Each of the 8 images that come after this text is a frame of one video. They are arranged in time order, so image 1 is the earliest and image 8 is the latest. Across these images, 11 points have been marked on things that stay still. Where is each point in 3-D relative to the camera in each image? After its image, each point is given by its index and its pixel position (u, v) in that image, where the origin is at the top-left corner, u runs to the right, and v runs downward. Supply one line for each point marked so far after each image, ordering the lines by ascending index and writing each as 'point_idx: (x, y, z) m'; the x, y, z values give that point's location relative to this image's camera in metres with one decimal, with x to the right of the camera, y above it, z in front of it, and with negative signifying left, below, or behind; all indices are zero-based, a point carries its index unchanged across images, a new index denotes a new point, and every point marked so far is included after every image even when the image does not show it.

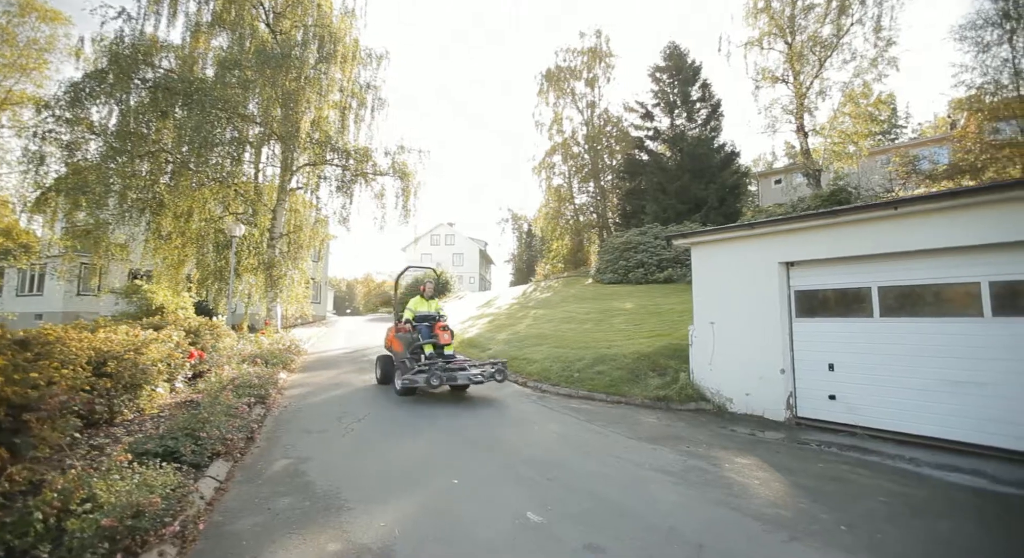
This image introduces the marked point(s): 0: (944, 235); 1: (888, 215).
0: (+6.4, +0.7, +7.8) m
1: (+6.0, +1.1, +8.1) m
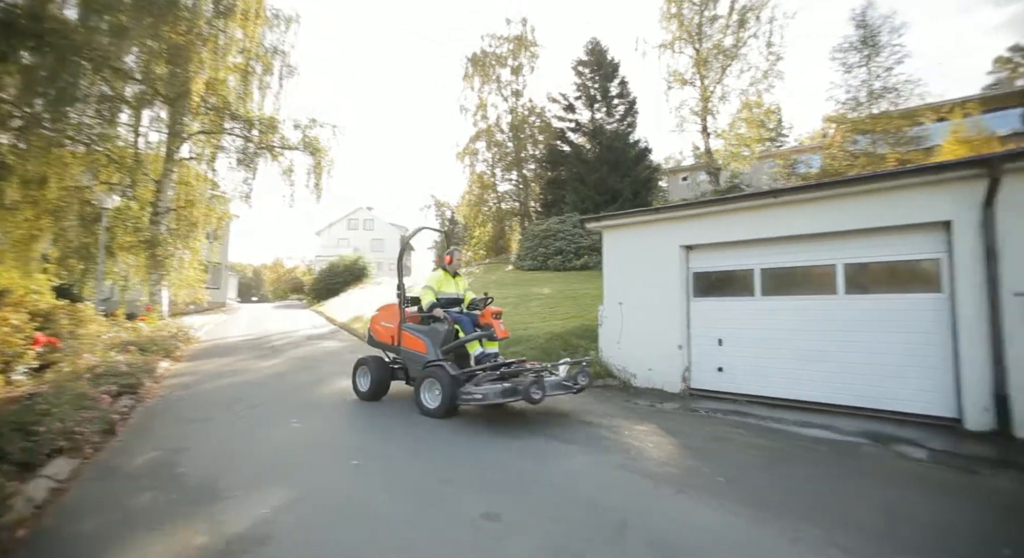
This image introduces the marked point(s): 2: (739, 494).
0: (+4.9, +1.0, +8.6) m
1: (+4.5, +1.4, +8.8) m
2: (+1.7, -1.5, +3.7) m
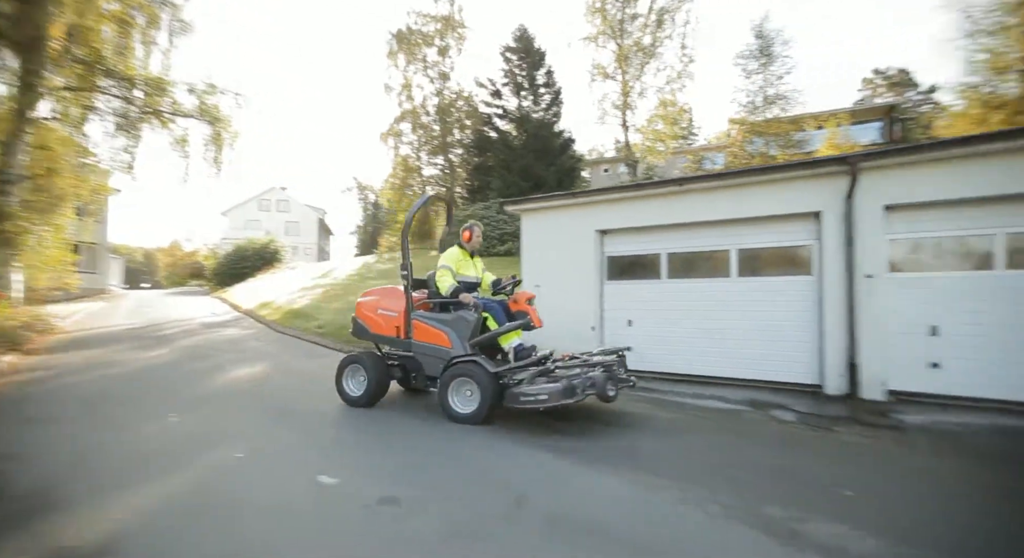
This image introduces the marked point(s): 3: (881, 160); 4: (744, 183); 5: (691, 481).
0: (+3.4, +1.3, +9.0) m
1: (+2.9, +1.7, +9.2) m
2: (+0.9, -1.4, +3.8) m
3: (+5.3, +1.8, +7.5) m
4: (+3.9, +1.7, +8.6) m
5: (+1.2, -1.4, +3.5) m
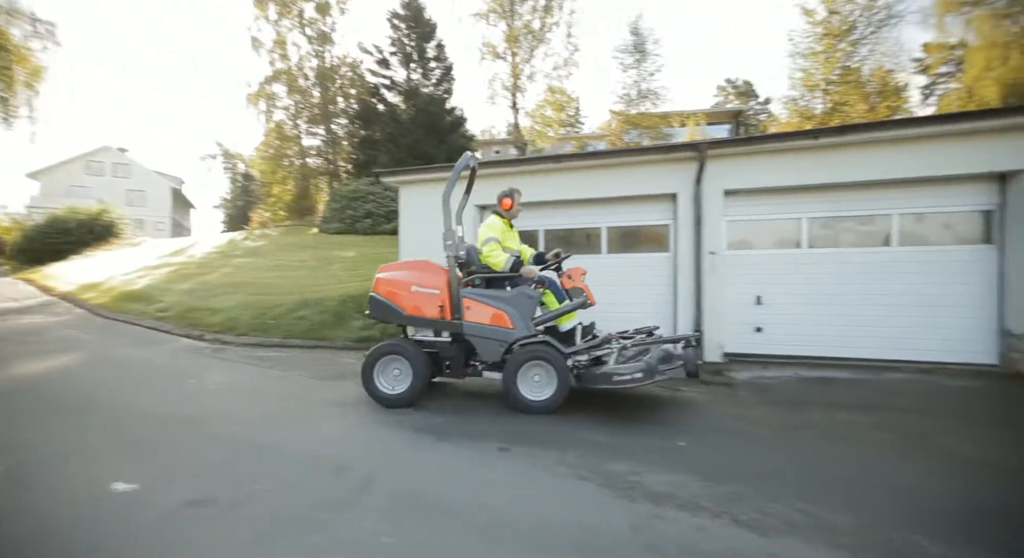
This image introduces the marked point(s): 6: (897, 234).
0: (+1.3, +1.7, +8.8) m
1: (+0.8, +2.1, +8.9) m
2: (+0.1, -1.2, +3.3) m
3: (+3.5, +2.2, +7.8) m
4: (+1.9, +2.1, +8.5) m
5: (+0.4, -1.2, +3.1) m
6: (+6.1, +0.7, +7.4) m
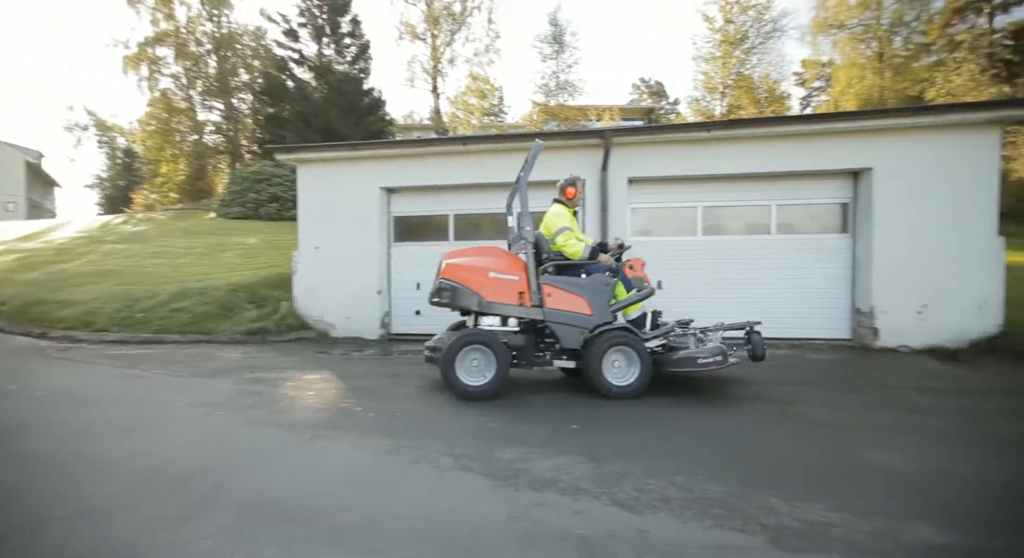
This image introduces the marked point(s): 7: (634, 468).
0: (-0.4, +1.9, +8.7) m
1: (-0.9, +2.4, +8.7) m
2: (-0.7, -1.1, +3.2) m
3: (+1.9, +2.4, +8.1) m
4: (+0.2, +2.3, +8.5) m
5: (-0.4, -1.1, +3.0) m
6: (+4.6, +0.9, +8.1) m
7: (+0.8, -1.2, +3.0) m
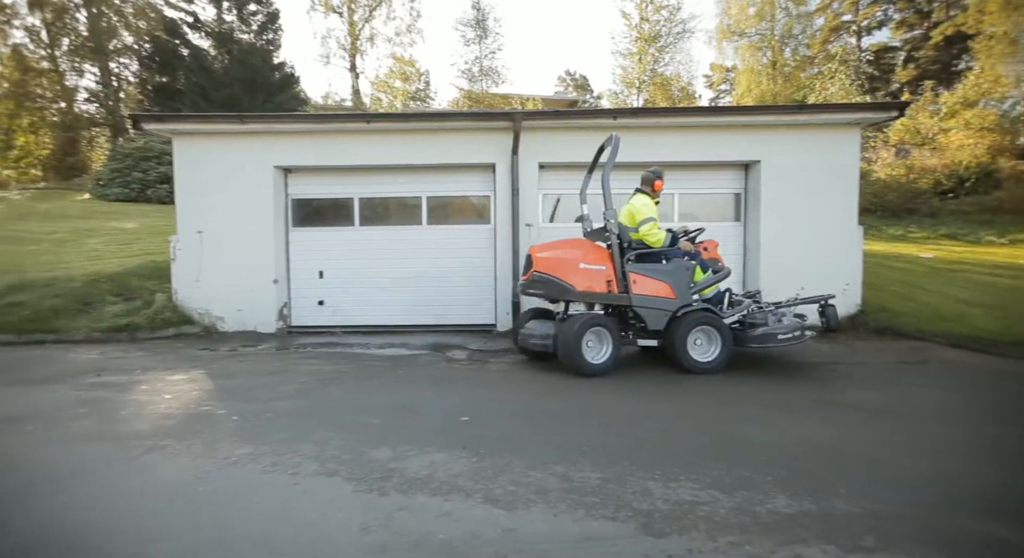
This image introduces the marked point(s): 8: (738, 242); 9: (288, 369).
0: (-2.1, +2.2, +8.3) m
1: (-2.5, +2.6, +8.2) m
2: (-1.4, -1.0, +2.8) m
3: (+0.3, +2.6, +8.0) m
4: (-1.4, +2.5, +8.2) m
5: (-1.1, -1.0, +2.7) m
6: (+2.9, +1.2, +8.5) m
7: (0.0, -1.1, +2.9) m
8: (+4.0, +0.7, +8.6) m
9: (-2.7, -1.1, +5.8) m
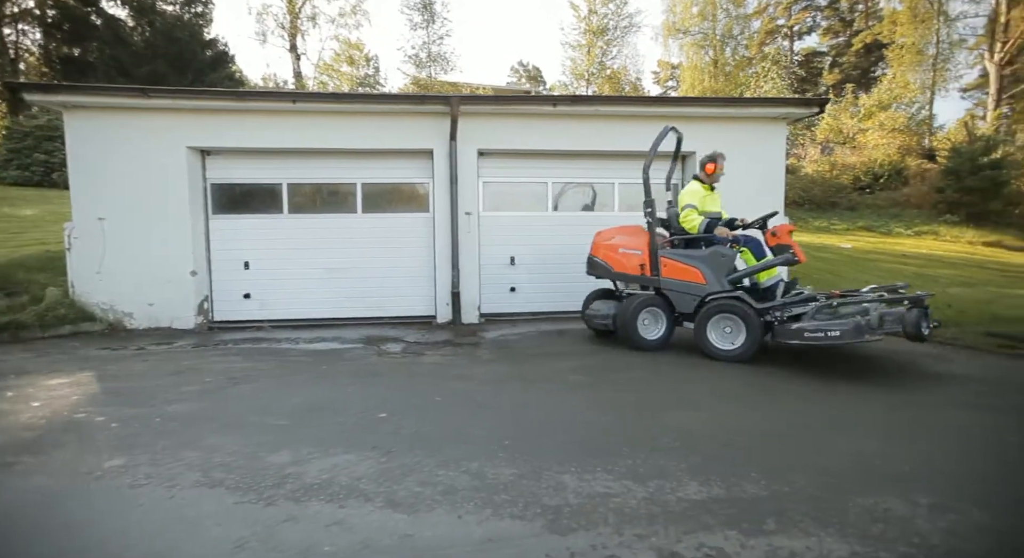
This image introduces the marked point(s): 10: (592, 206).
0: (-3.1, +2.3, +7.8) m
1: (-3.6, +2.7, +7.6) m
2: (-1.9, -1.0, +2.5) m
3: (-0.8, +2.8, +7.8) m
4: (-2.5, +2.7, +7.8) m
5: (-1.6, -1.0, +2.5) m
6: (+1.8, +1.4, +8.6) m
7: (-0.5, -1.0, +2.7) m
8: (+2.8, +0.9, +8.8) m
9: (-3.5, -1.0, +5.3) m
10: (+1.3, +1.3, +8.5) m
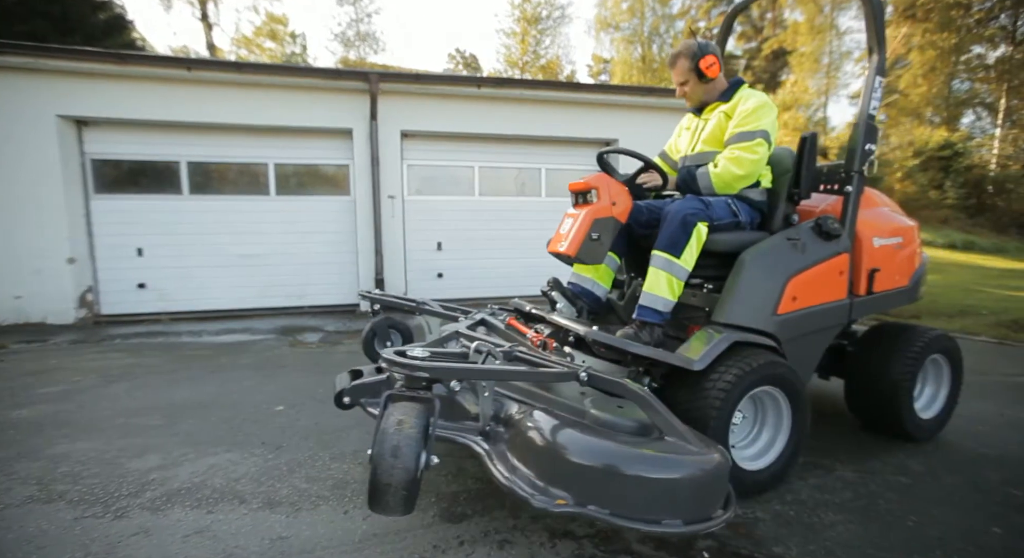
0: (-4.4, +2.5, +7.1) m
1: (-4.8, +2.9, +6.9) m
2: (-2.4, -0.9, +2.1) m
3: (-2.0, +3.0, +7.4) m
4: (-3.7, +2.9, +7.1) m
5: (-2.0, -0.9, +2.1) m
6: (+0.4, +1.7, +8.6) m
7: (-1.0, -0.9, +2.5) m
8: (+1.4, +1.2, +8.9) m
9: (-4.4, -0.9, +4.7) m
10: (0.0, +1.6, +8.5) m
